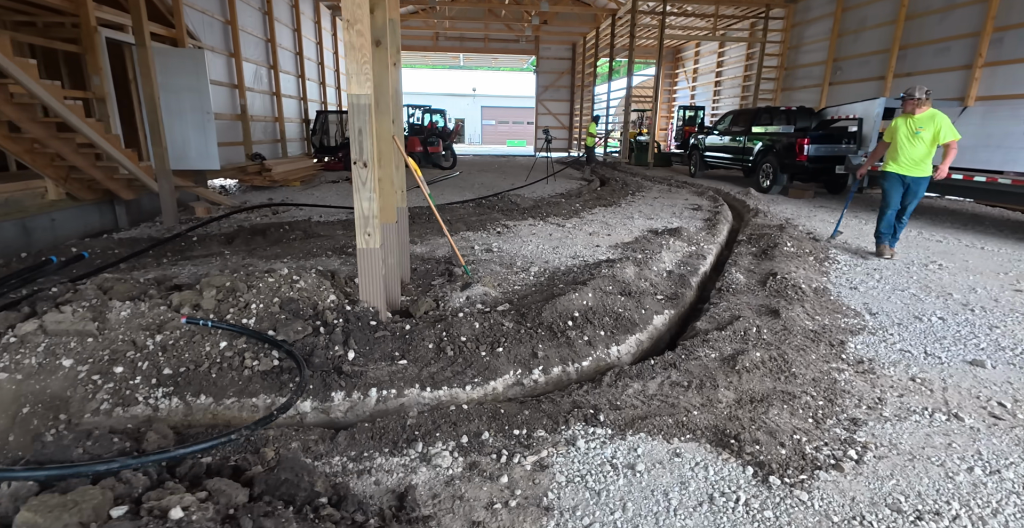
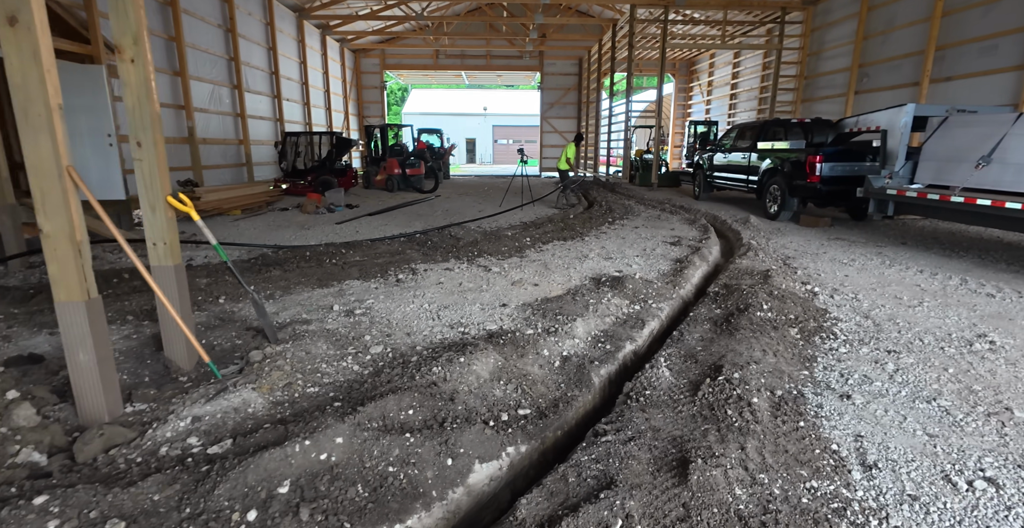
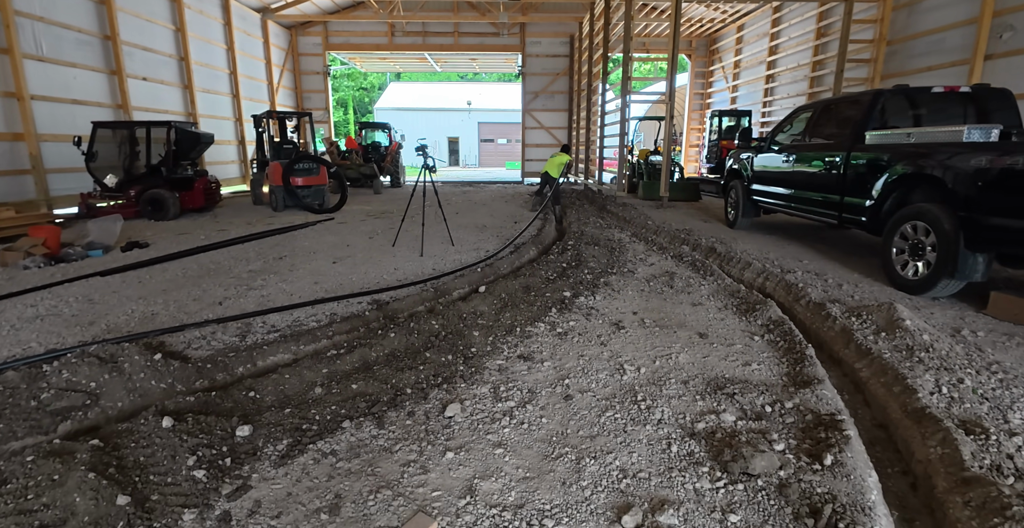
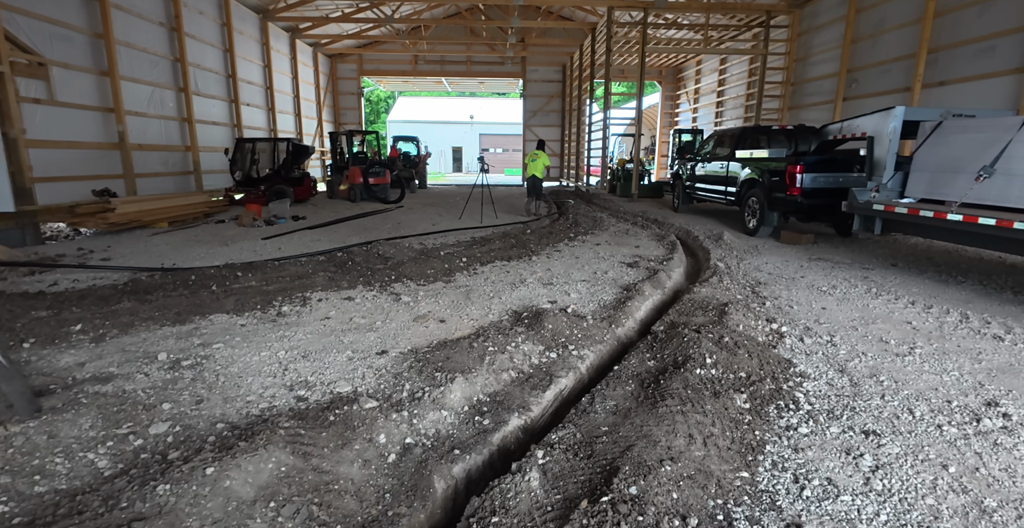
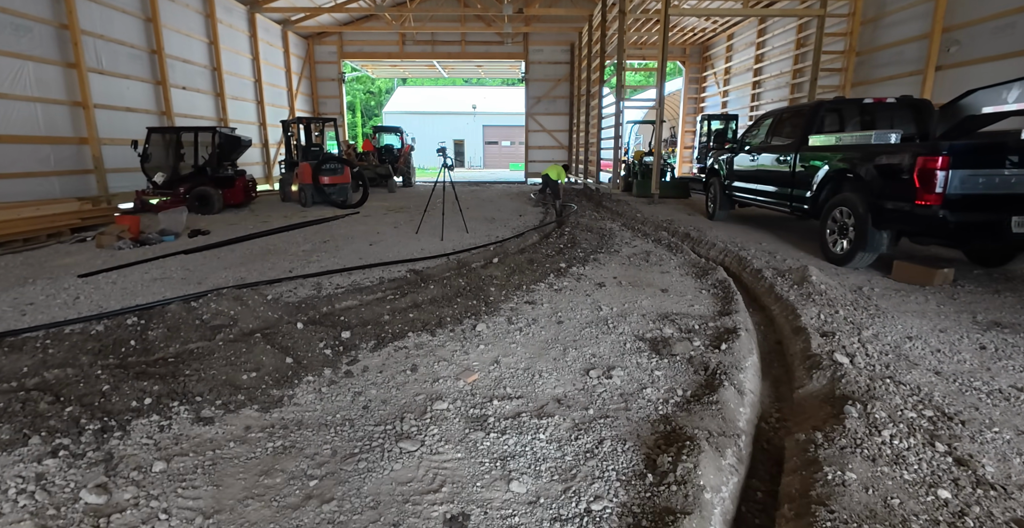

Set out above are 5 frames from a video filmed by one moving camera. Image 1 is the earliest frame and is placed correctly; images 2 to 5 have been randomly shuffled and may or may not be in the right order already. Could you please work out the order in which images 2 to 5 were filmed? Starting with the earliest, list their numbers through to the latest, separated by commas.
2, 4, 5, 3
